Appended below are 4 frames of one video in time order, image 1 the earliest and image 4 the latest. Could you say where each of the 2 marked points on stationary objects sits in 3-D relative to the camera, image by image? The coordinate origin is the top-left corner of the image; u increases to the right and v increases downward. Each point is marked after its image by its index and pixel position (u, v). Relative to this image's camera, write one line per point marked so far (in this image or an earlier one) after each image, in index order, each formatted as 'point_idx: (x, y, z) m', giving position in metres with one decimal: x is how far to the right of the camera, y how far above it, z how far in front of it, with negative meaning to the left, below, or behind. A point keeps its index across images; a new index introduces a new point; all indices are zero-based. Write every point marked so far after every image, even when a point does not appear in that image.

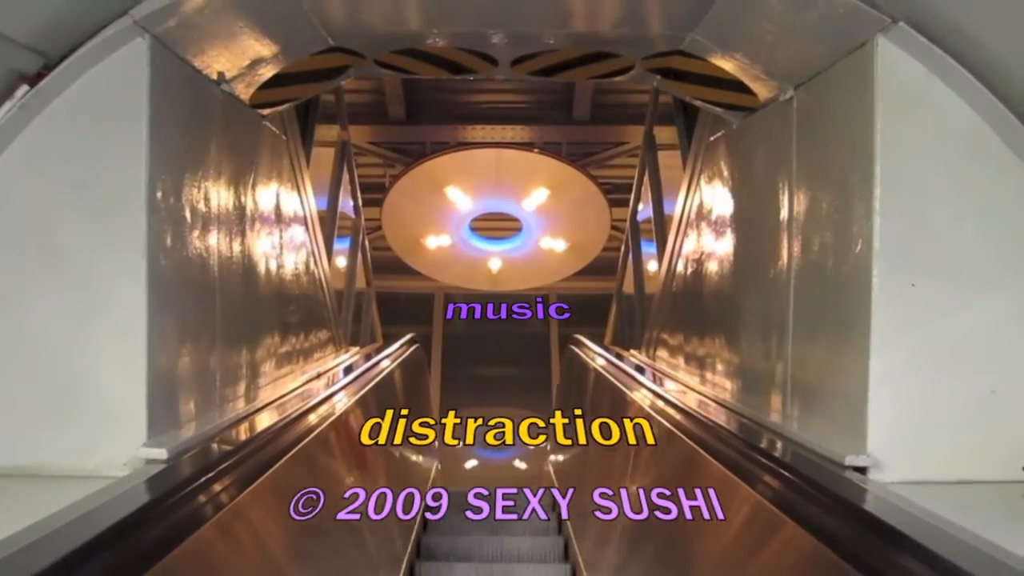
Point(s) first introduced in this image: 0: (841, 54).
0: (+0.5, +0.4, +2.1) m
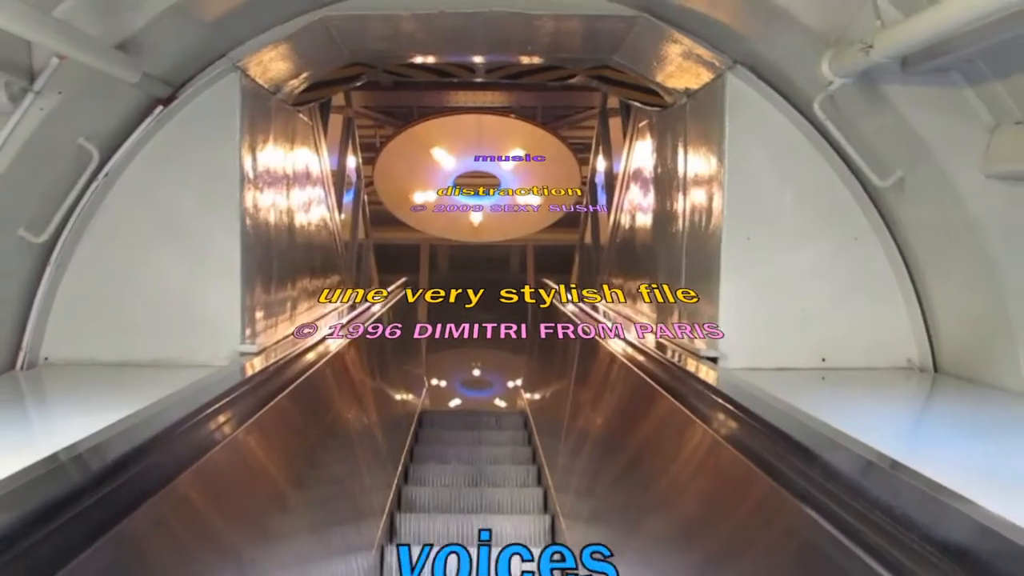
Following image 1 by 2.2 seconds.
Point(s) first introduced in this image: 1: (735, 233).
0: (+0.4, +0.5, +3.1) m
1: (+0.5, +0.1, +2.9) m
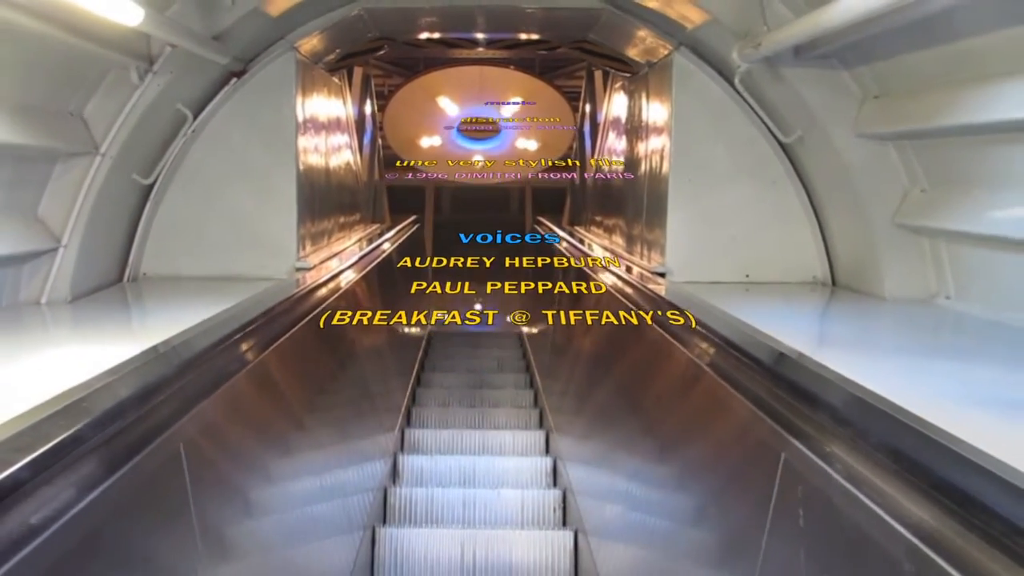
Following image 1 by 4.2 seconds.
0: (+0.4, +0.7, +3.9) m
1: (+0.5, +0.3, +3.7) m
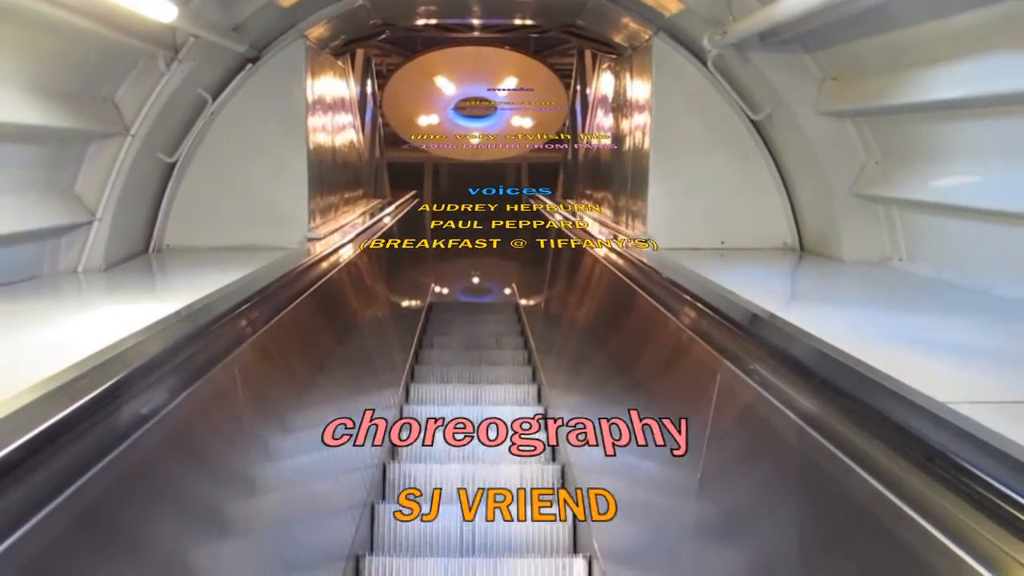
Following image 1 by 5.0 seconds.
0: (+0.4, +0.8, +4.2) m
1: (+0.4, +0.4, +4.0) m
